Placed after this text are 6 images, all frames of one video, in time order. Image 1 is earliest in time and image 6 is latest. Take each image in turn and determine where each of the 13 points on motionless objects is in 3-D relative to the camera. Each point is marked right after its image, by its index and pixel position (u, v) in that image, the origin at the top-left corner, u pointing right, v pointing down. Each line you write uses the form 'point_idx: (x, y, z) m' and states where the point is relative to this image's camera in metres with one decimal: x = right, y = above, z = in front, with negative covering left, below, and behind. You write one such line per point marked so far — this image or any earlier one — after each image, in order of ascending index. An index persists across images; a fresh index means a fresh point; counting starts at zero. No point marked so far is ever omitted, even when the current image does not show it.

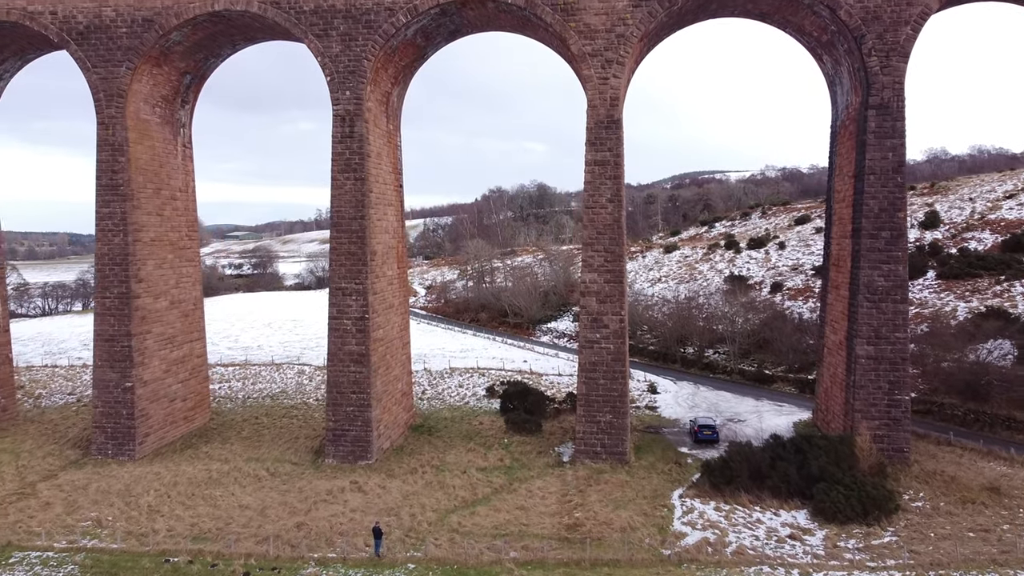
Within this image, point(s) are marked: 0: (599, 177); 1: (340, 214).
0: (+1.1, +1.4, +7.9) m
1: (-2.3, +1.0, +8.3) m
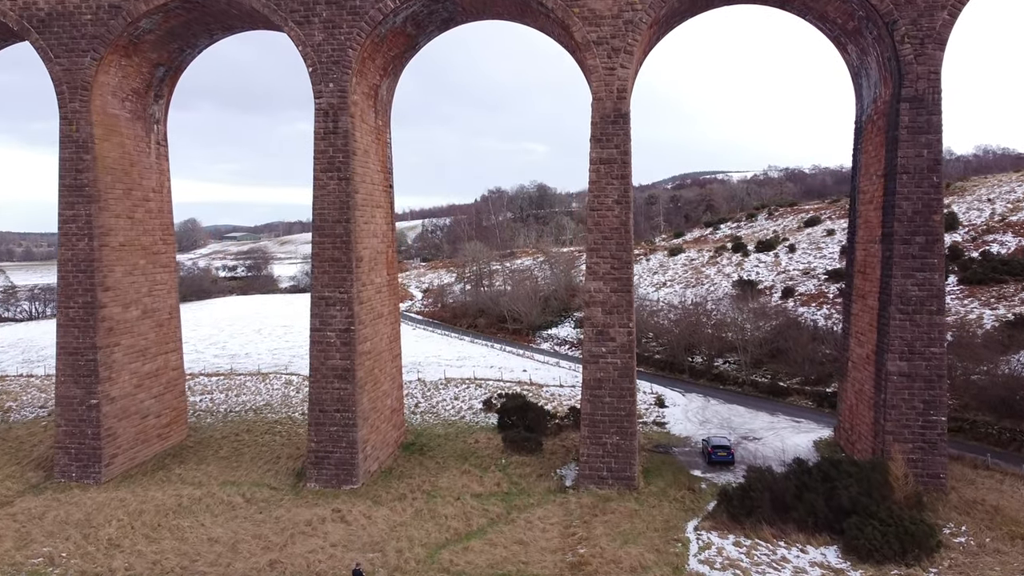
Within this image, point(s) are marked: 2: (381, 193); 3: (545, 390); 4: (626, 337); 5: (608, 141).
0: (+1.1, +1.3, +7.3) m
1: (-2.3, +0.9, +7.7) m
2: (-1.8, +1.3, +8.6) m
3: (+0.6, -1.9, +11.6) m
4: (+1.3, -0.6, +7.2) m
5: (+1.1, +1.7, +7.3) m
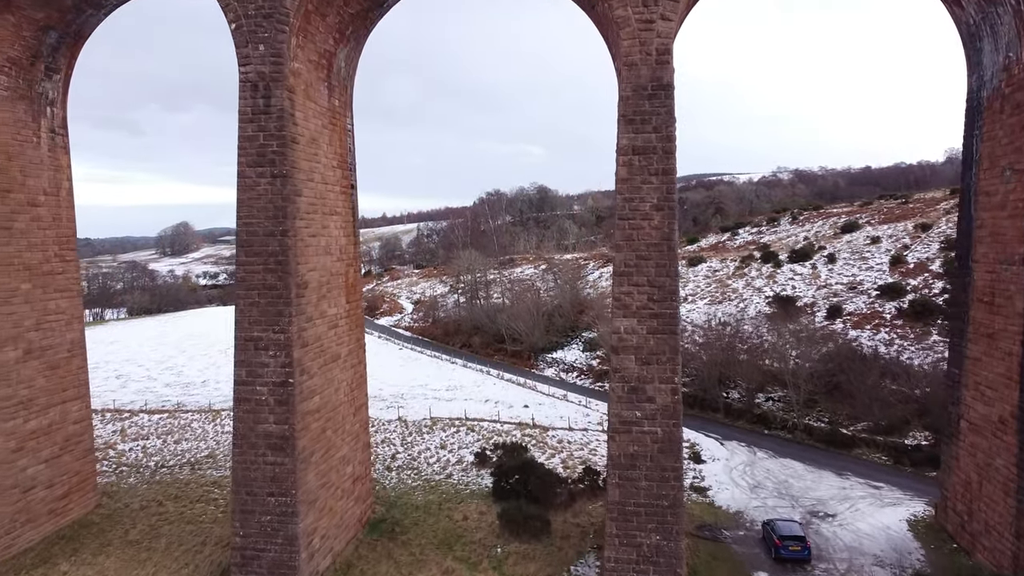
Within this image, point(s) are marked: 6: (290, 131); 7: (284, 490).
0: (+1.1, +1.0, +5.2) m
1: (-2.4, +0.5, +5.6) m
2: (-1.8, +1.0, +6.5) m
3: (+0.6, -2.3, +9.5) m
4: (+1.3, -0.9, +5.2) m
5: (+1.1, +1.4, +5.2) m
6: (-2.0, +1.4, +5.6) m
7: (-2.1, -1.8, +5.6) m
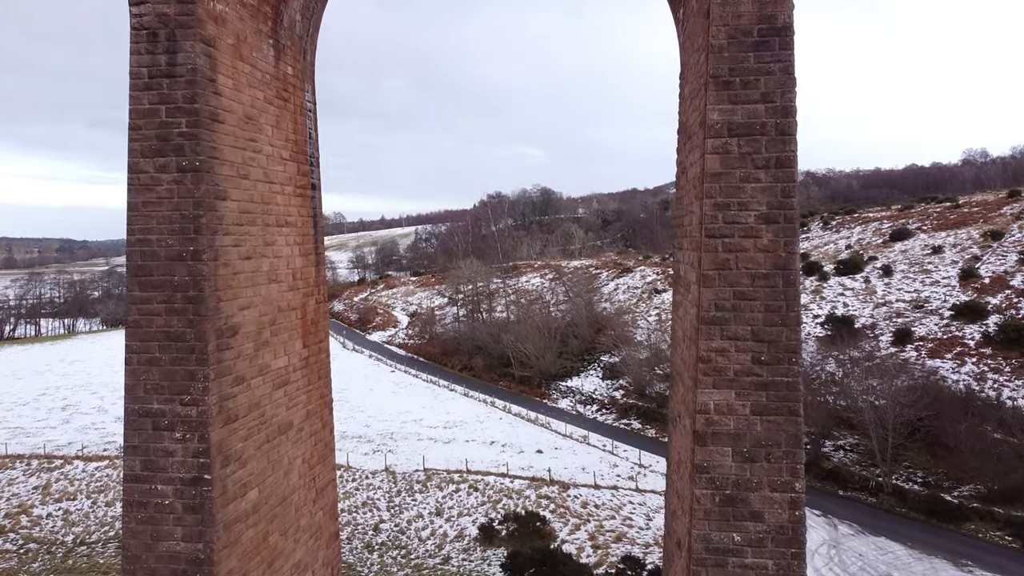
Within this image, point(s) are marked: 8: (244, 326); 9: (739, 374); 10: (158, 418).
0: (+1.2, +0.7, +3.3) m
1: (-2.2, +0.2, +3.7) m
2: (-1.7, +0.7, +4.7) m
3: (+0.8, -2.6, +7.7) m
4: (+1.5, -1.2, +3.3) m
5: (+1.3, +1.1, +3.3) m
6: (-1.8, +1.1, +3.8) m
7: (-1.9, -2.1, +3.7) m
8: (-1.8, -0.2, +4.1) m
9: (+1.2, -0.5, +3.4) m
10: (-2.1, -0.8, +3.7) m
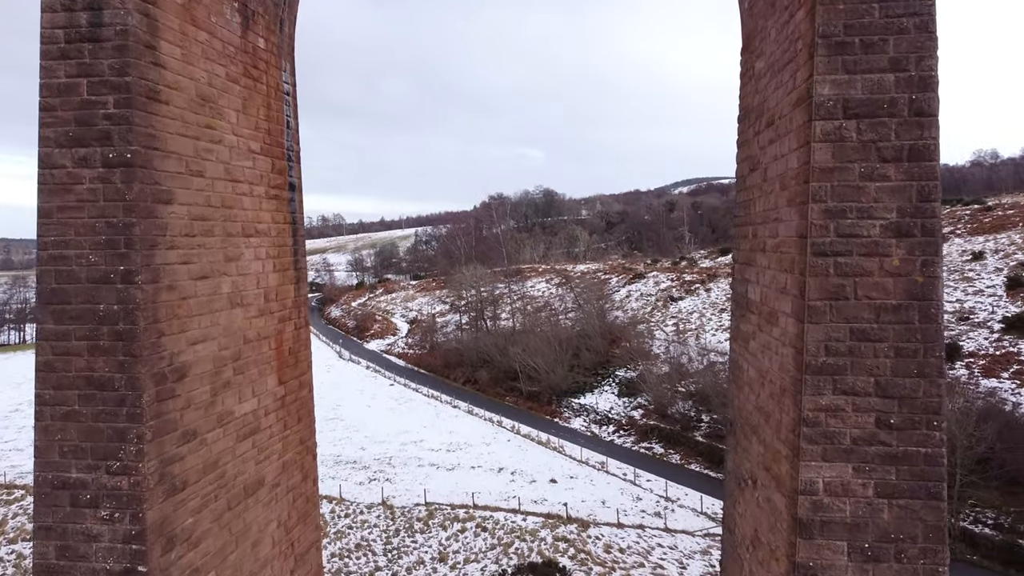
0: (+1.4, +0.5, +2.4) m
1: (-2.1, +0.1, +2.8) m
2: (-1.5, +0.5, +3.8) m
3: (+0.9, -2.7, +6.8) m
4: (+1.6, -1.4, +2.4) m
5: (+1.4, +0.9, +2.5) m
6: (-1.7, +1.0, +2.9) m
7: (-1.7, -2.3, +2.8) m
8: (-1.6, -0.4, +3.2) m
9: (+1.4, -0.6, +2.5) m
10: (-2.0, -0.9, +2.9) m
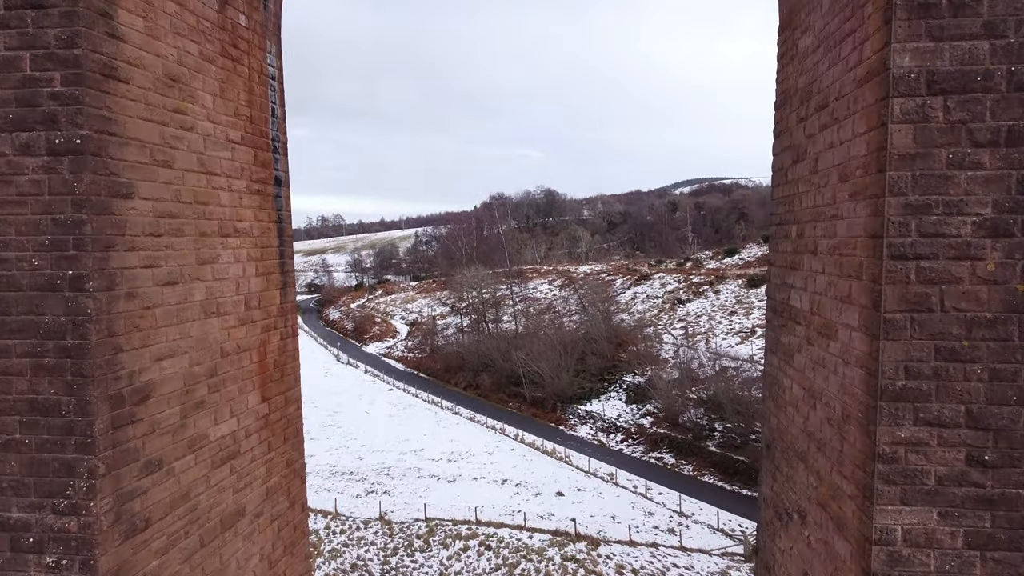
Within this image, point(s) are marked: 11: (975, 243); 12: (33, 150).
0: (+1.4, +0.5, +2.0) m
1: (-2.0, +0.1, +2.4) m
2: (-1.5, +0.5, +3.4) m
3: (+1.0, -2.8, +6.4) m
4: (+1.7, -1.4, +2.0) m
5: (+1.5, +0.9, +2.0) m
6: (-1.6, +0.9, +2.5) m
7: (-1.7, -2.3, +2.4) m
8: (-1.6, -0.4, +2.8) m
9: (+1.4, -0.6, +2.0) m
10: (-1.9, -0.9, +2.4) m
11: (+1.5, +0.1, +2.0) m
12: (-1.9, +0.5, +2.4) m
